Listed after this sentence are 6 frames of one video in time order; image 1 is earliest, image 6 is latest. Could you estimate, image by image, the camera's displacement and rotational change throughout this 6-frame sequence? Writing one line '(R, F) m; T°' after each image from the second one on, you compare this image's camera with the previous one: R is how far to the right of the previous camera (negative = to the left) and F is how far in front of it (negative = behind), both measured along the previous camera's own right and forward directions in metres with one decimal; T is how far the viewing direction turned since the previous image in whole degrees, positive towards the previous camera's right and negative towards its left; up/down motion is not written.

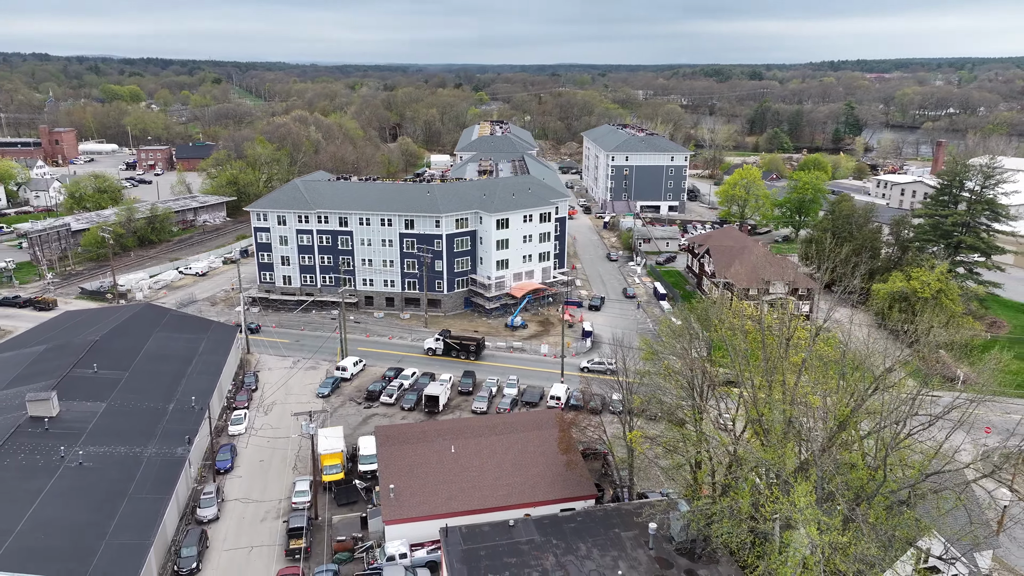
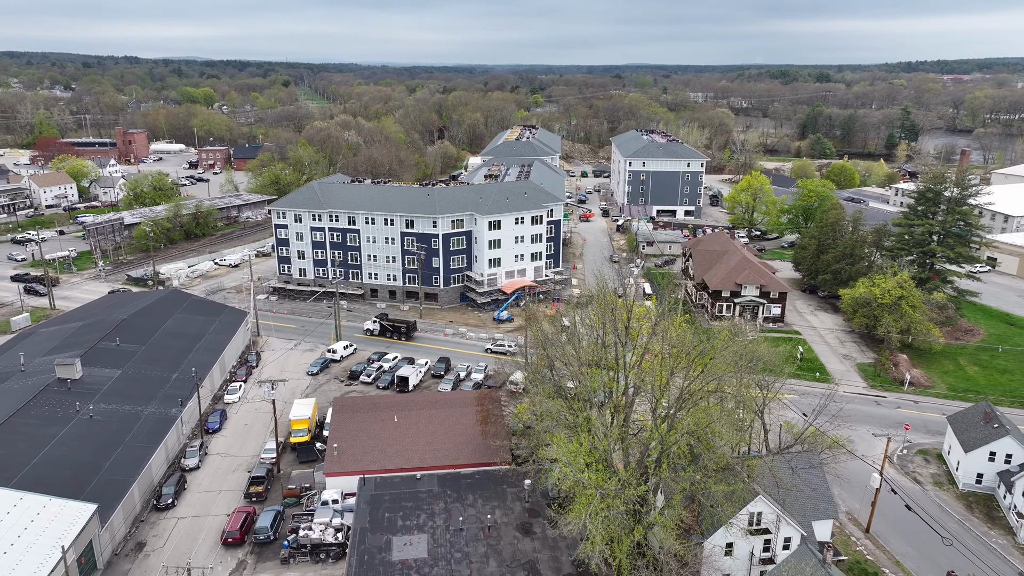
(+5.9, -4.2) m; -5°
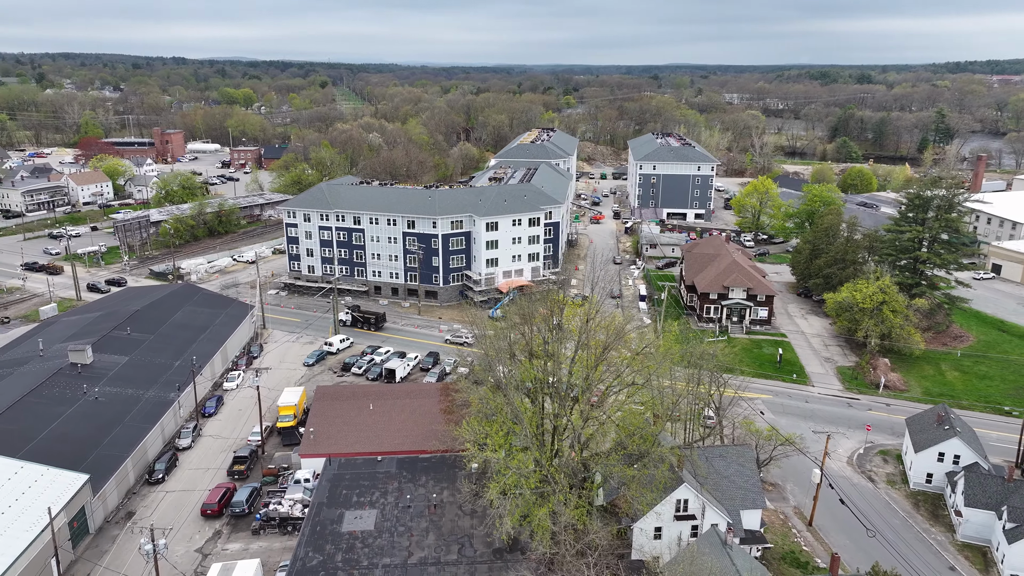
(+3.4, -2.1) m; -3°
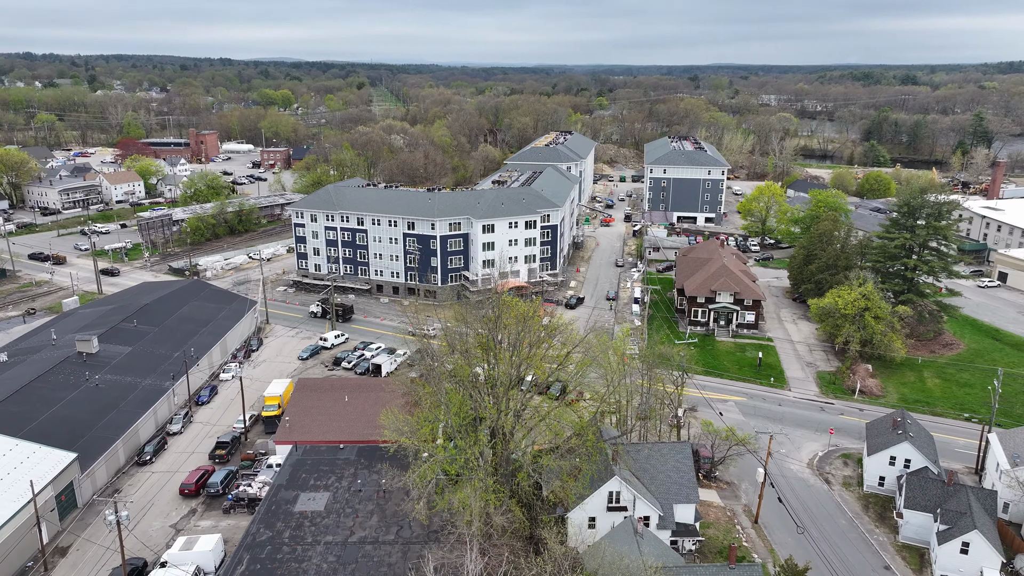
(+3.7, -1.7) m; -3°
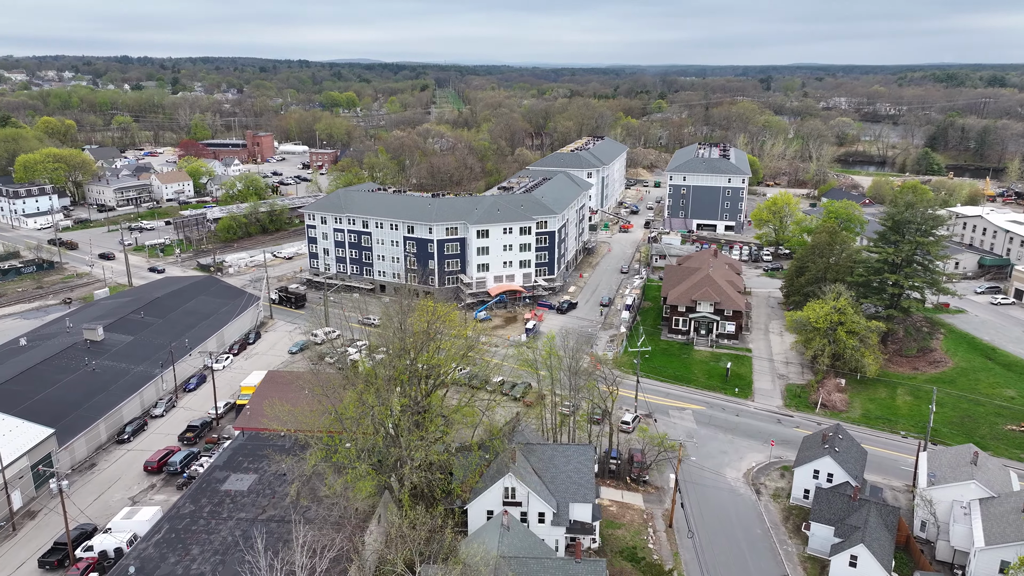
(+6.8, -1.8) m; -6°
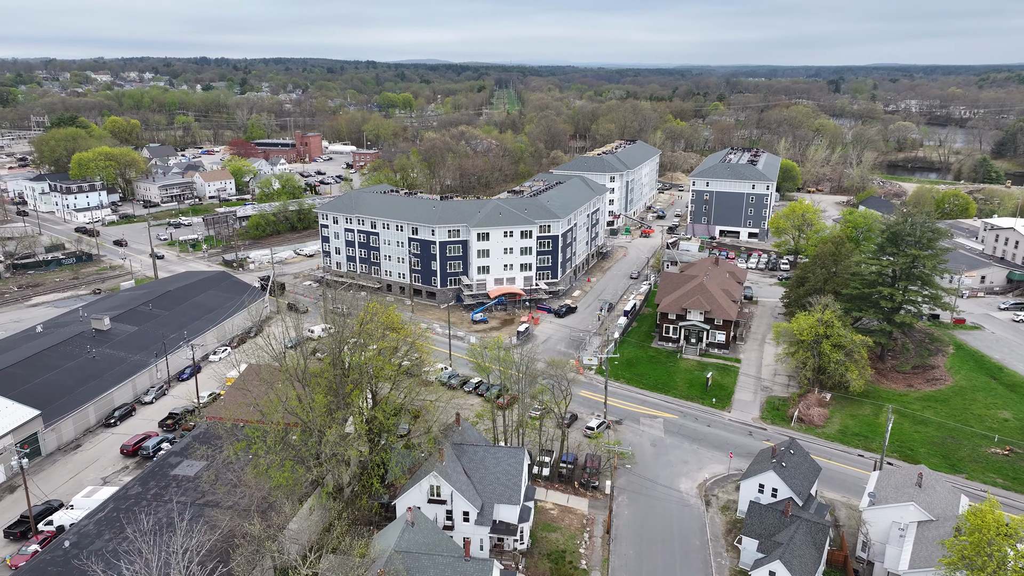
(+5.7, -0.5) m; -5°
